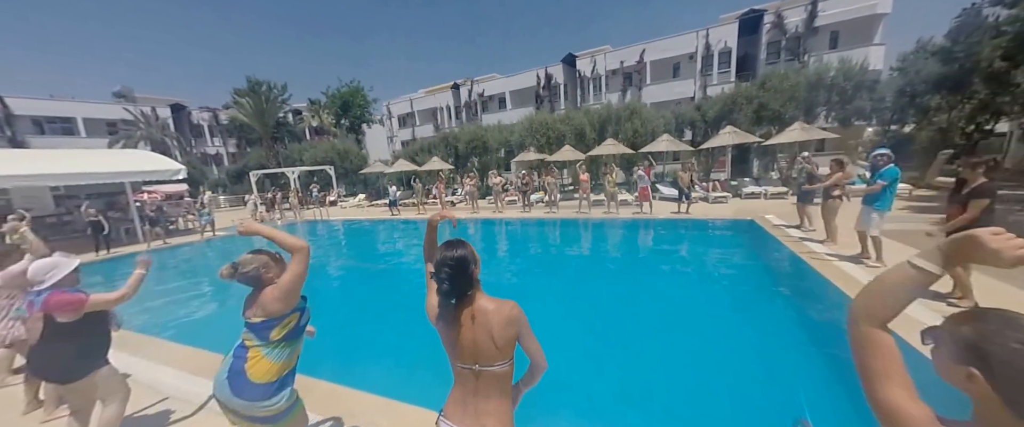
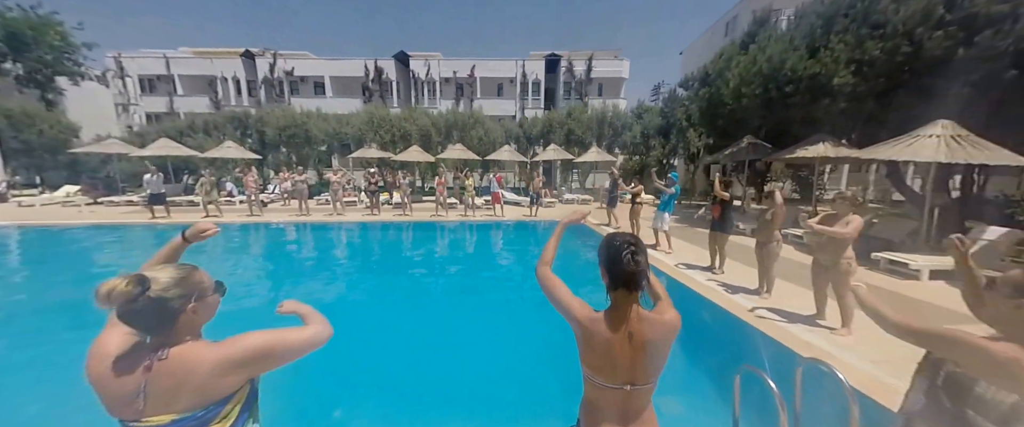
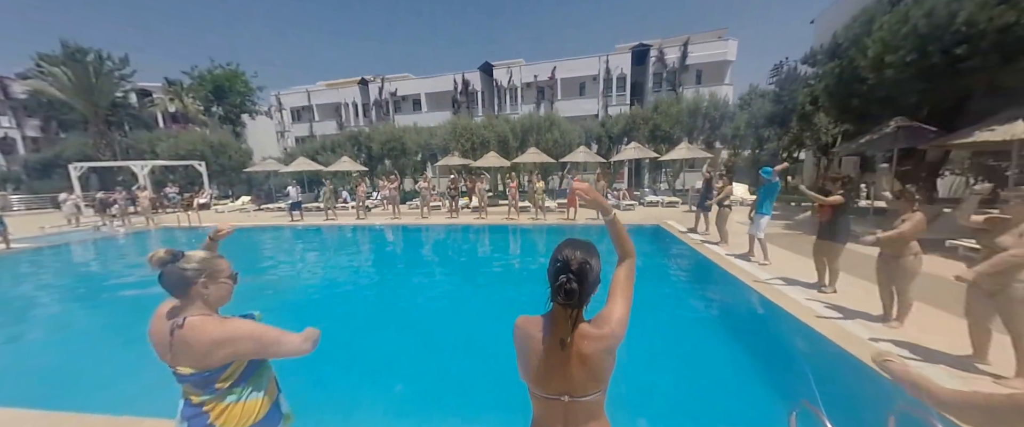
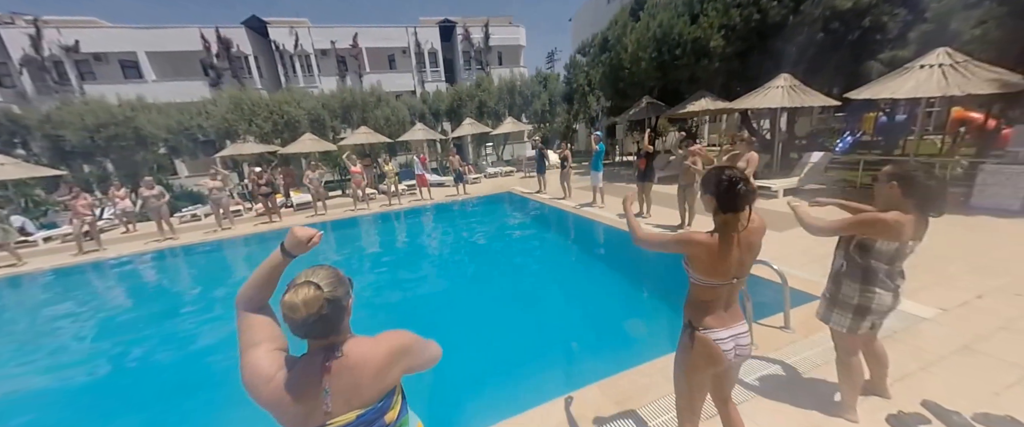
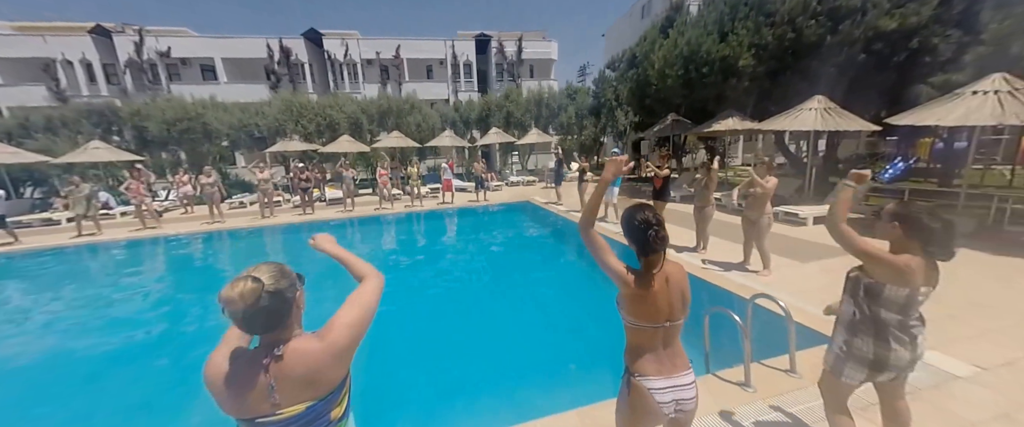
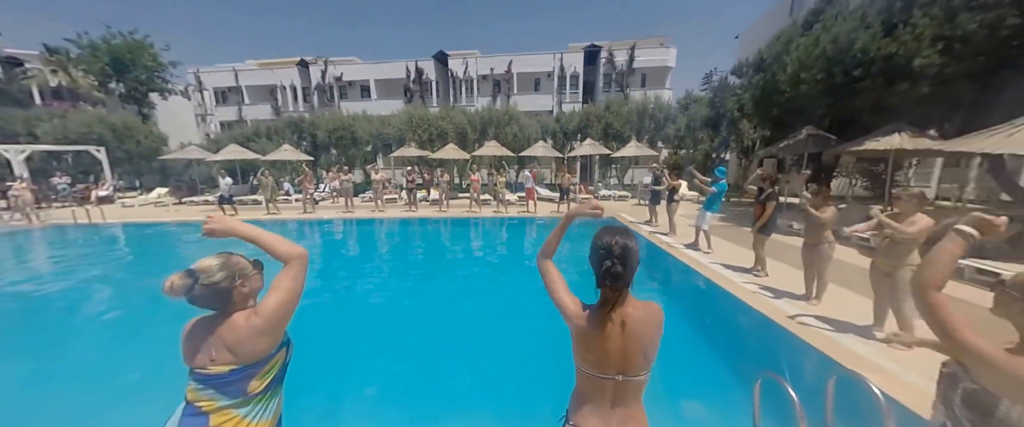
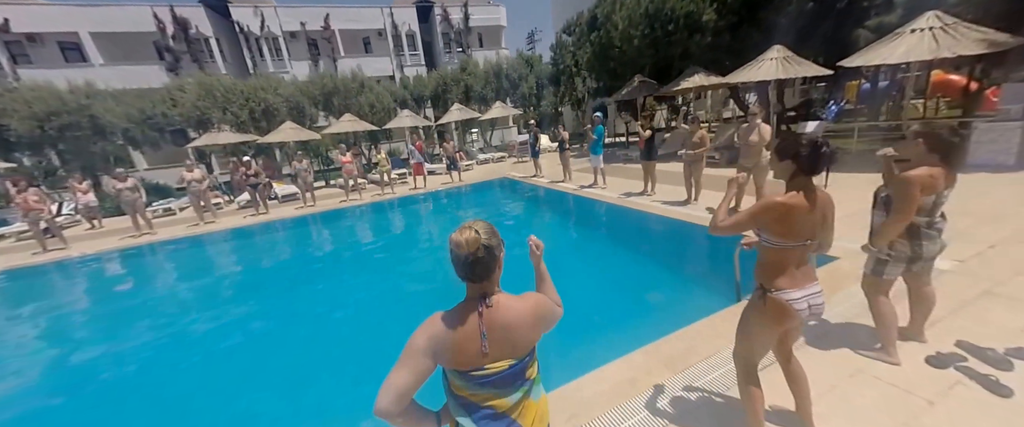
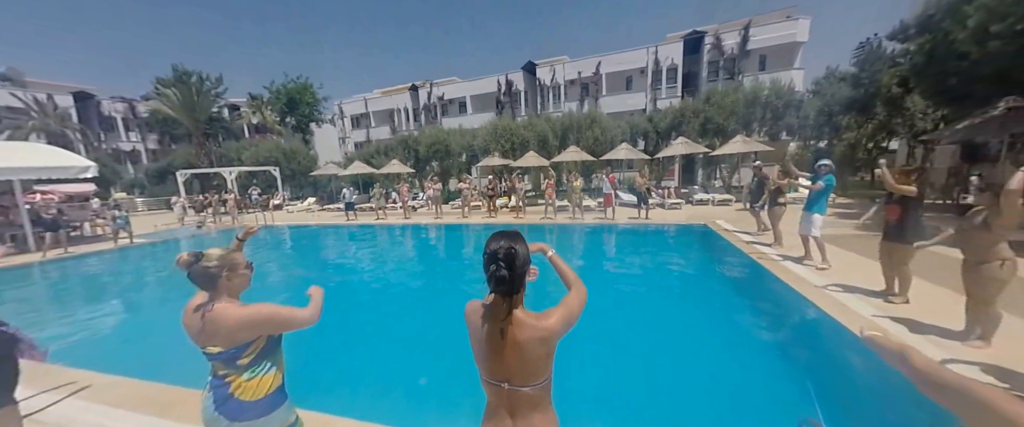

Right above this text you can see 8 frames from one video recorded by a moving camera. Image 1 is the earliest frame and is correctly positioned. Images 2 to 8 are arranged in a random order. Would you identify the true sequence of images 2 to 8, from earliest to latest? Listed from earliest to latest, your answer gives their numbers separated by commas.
8, 3, 6, 2, 5, 4, 7
